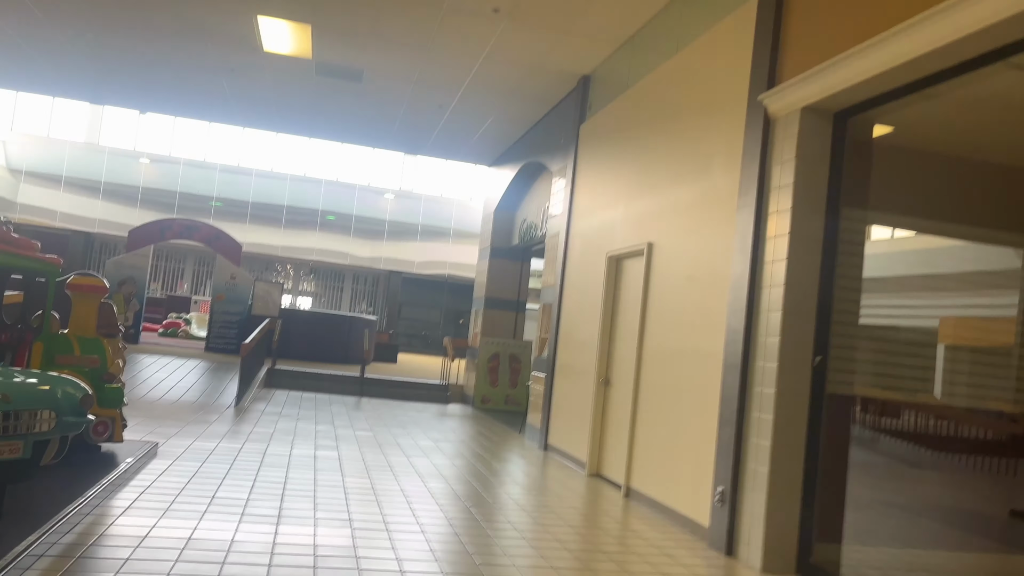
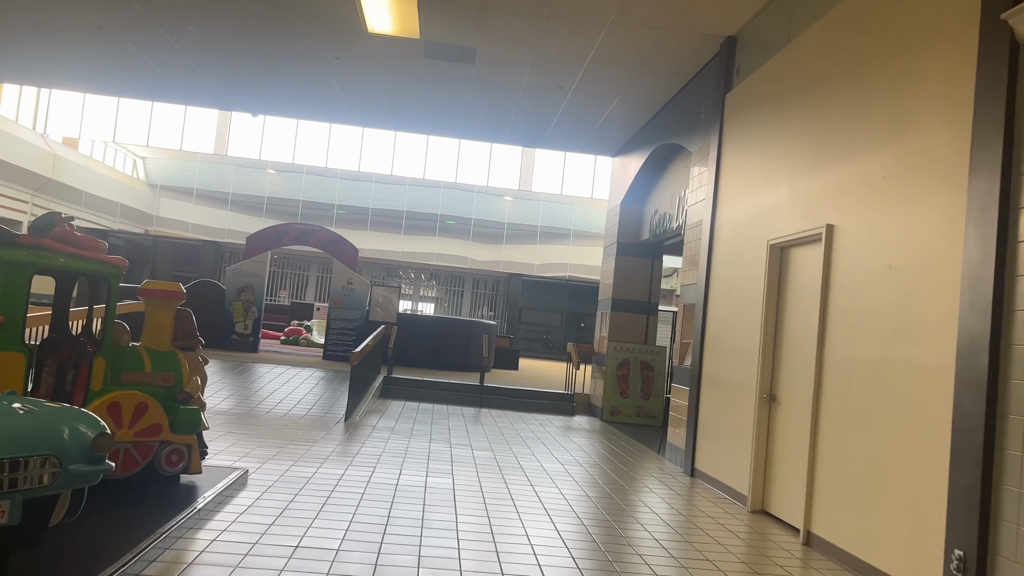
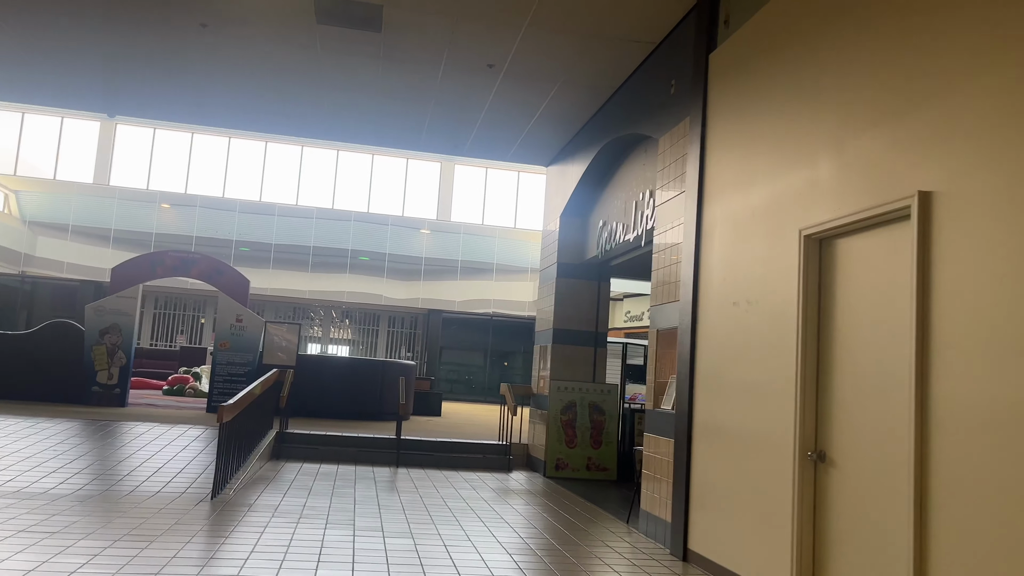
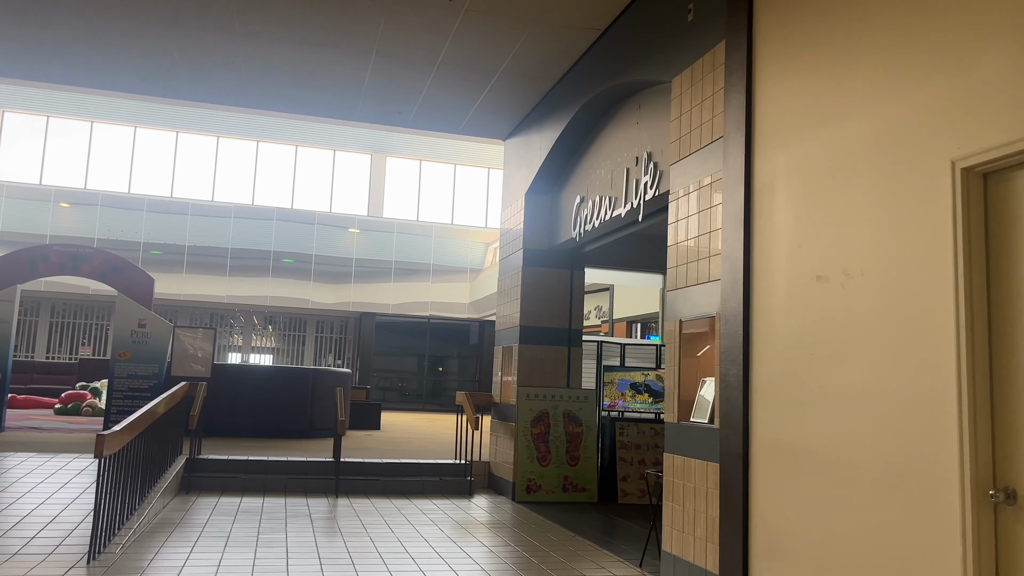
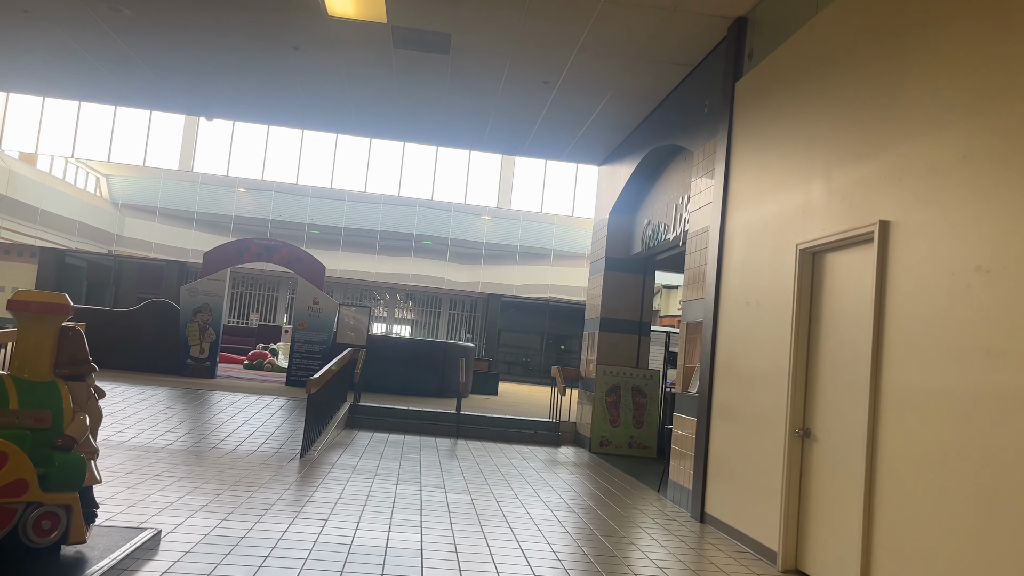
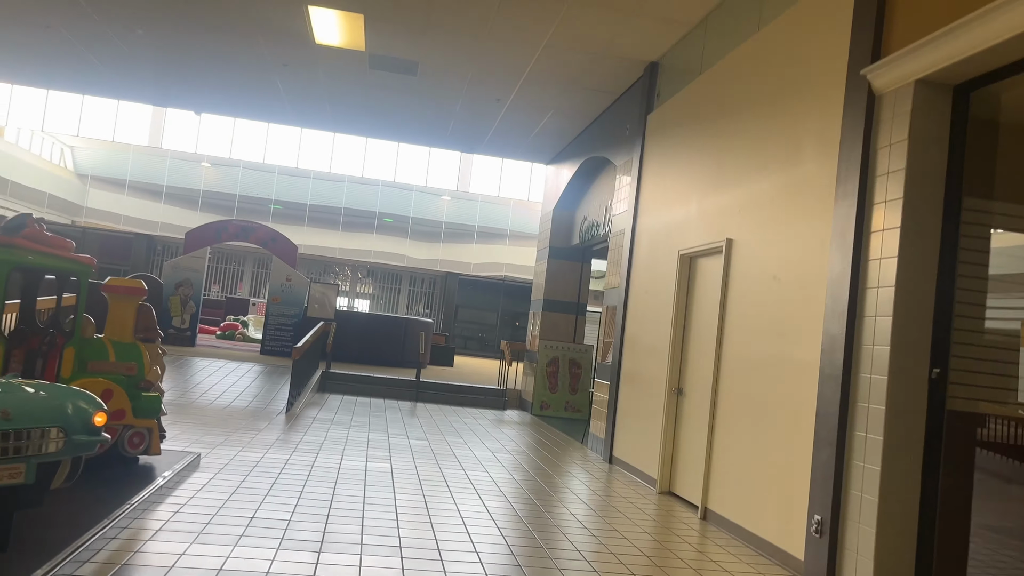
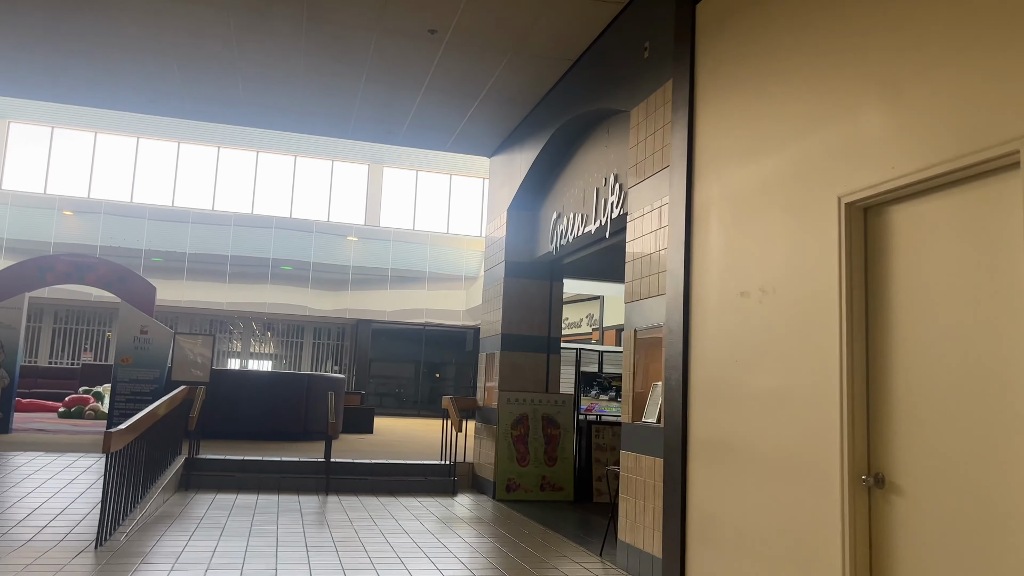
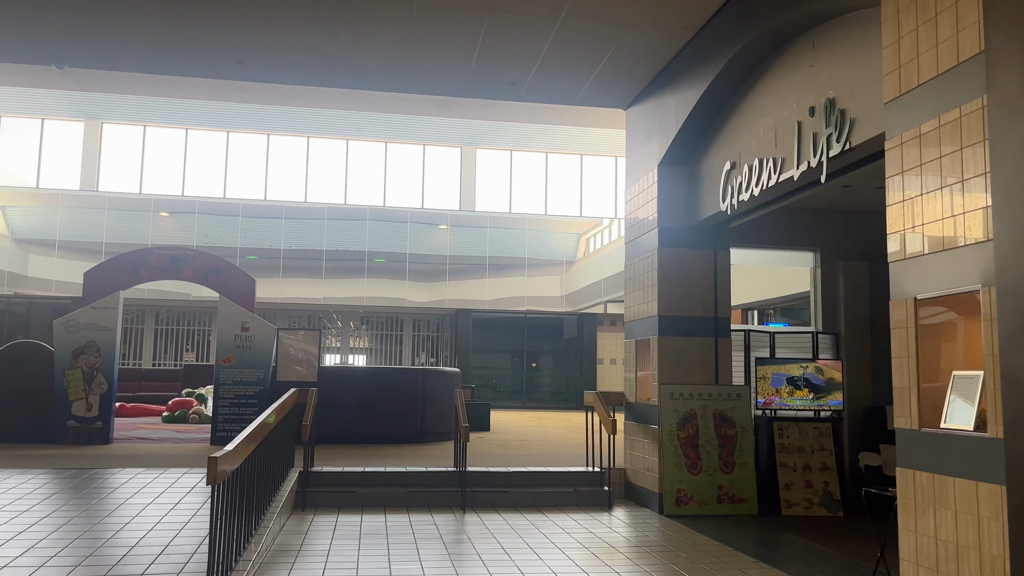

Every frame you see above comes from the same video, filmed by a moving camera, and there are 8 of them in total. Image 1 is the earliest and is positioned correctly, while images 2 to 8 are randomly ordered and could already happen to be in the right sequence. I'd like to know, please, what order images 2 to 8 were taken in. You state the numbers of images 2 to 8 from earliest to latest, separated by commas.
6, 2, 5, 3, 7, 4, 8
